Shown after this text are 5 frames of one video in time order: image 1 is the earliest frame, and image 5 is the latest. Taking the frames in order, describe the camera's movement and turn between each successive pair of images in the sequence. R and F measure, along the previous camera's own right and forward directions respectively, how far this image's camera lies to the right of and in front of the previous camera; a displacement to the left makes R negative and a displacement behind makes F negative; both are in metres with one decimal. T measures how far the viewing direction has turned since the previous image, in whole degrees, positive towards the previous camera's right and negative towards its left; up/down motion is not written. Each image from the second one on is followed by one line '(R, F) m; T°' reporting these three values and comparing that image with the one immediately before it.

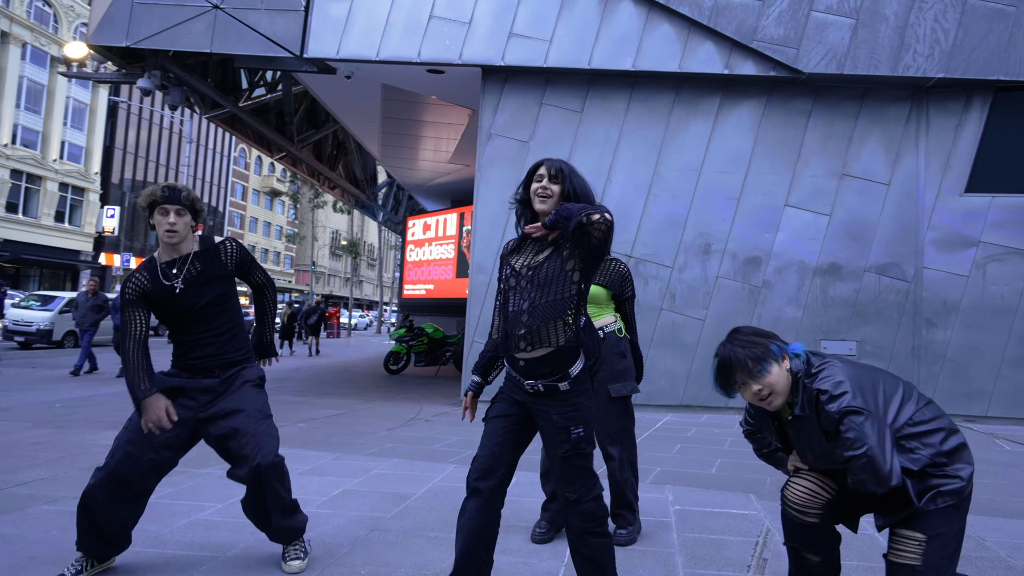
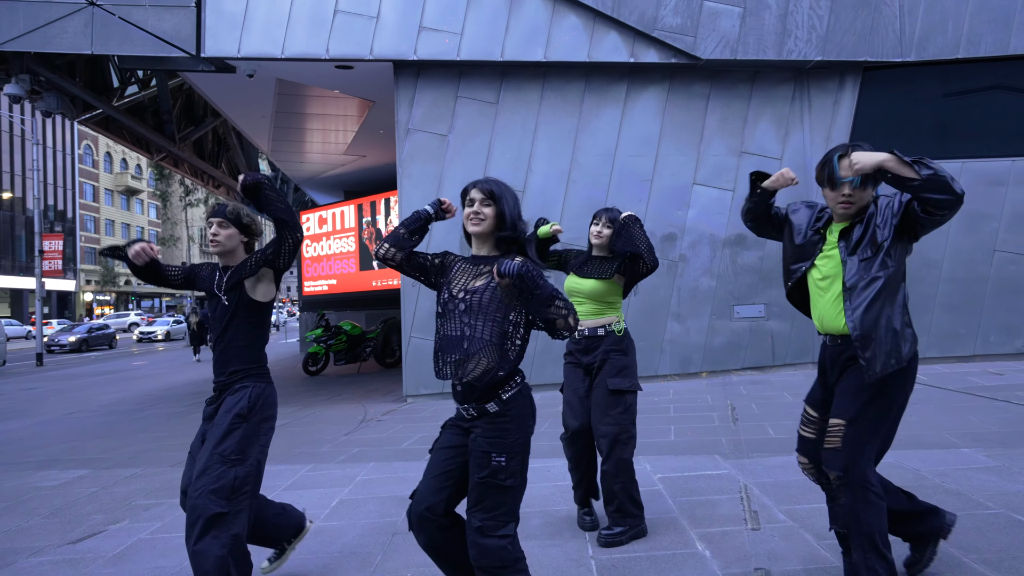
(-0.7, -0.1) m; +10°
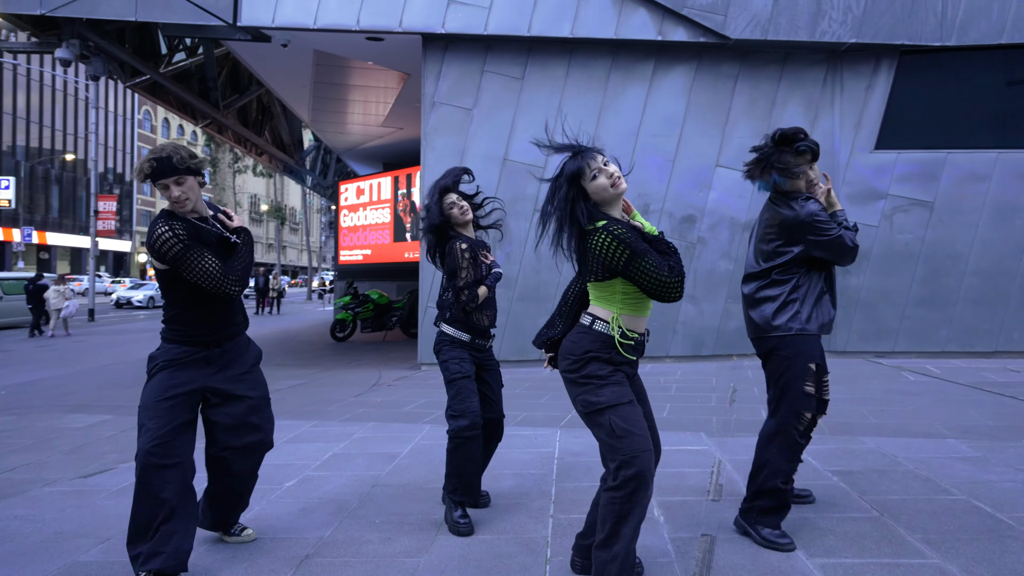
(+0.4, -0.1) m; -4°
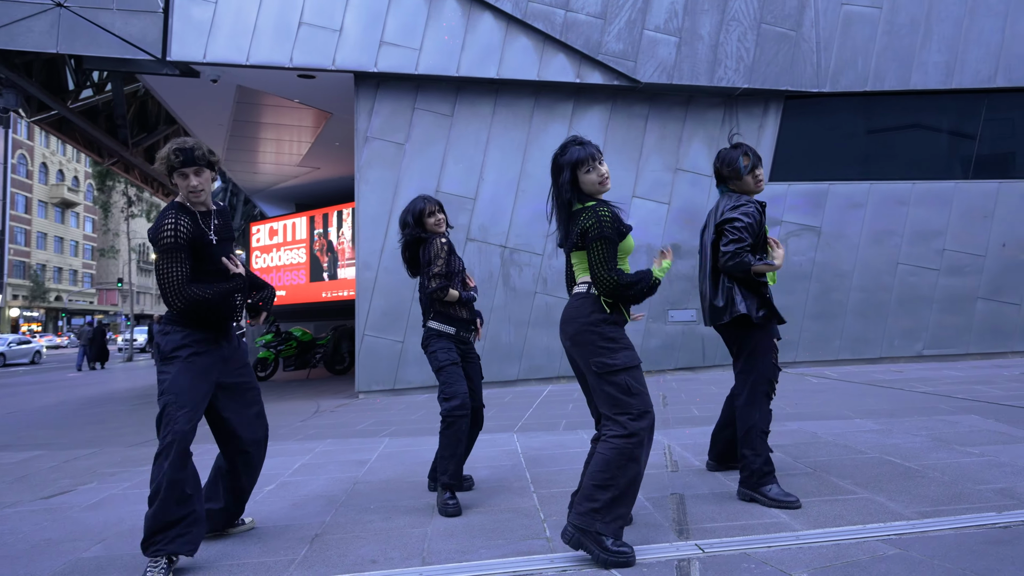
(-0.5, -0.4) m; +8°
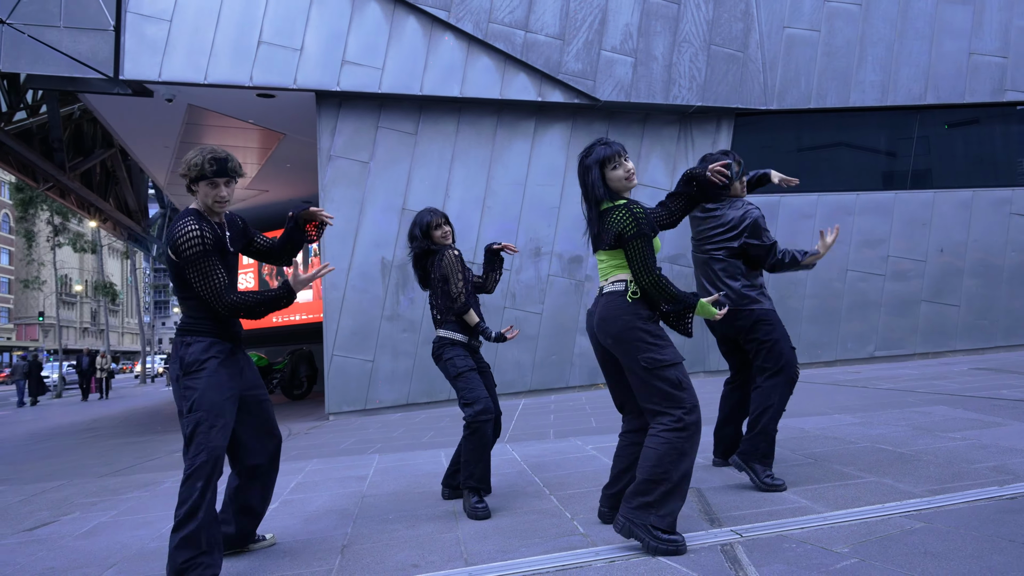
(-0.4, 0.0) m; +5°
